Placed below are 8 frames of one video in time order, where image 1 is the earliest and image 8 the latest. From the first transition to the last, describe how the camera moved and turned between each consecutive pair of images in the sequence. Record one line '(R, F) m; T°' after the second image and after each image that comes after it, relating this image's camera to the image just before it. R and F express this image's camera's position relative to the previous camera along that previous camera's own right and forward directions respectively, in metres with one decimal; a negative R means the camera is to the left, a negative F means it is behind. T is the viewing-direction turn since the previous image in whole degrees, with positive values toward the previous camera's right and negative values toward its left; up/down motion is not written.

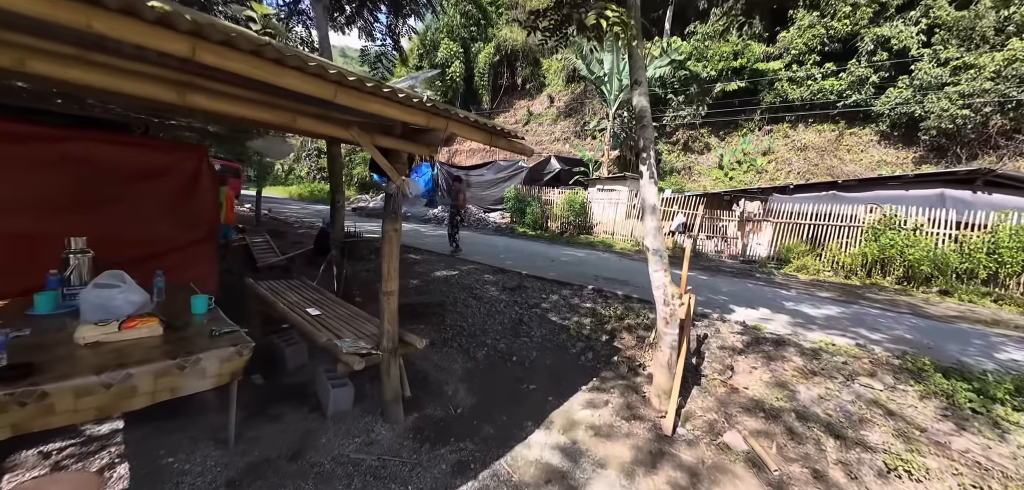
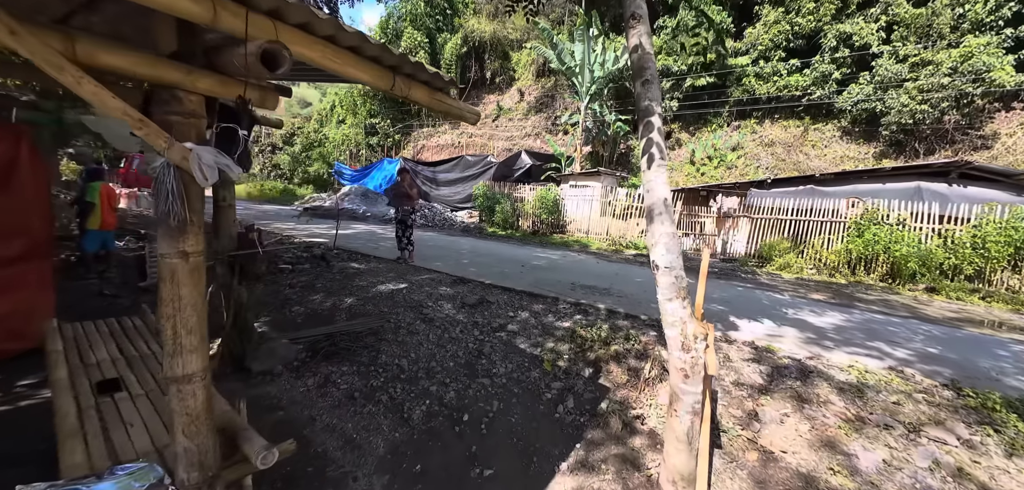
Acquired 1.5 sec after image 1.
(+0.2, +1.0) m; +4°
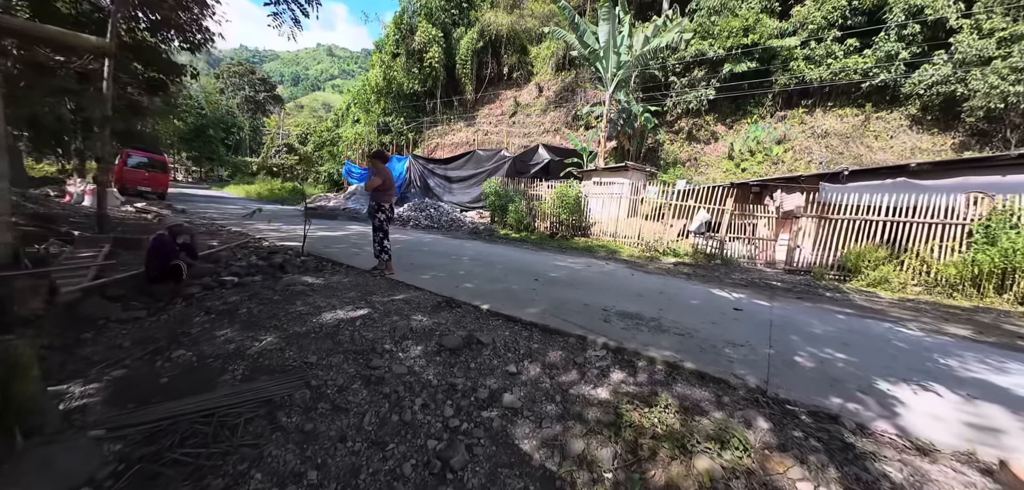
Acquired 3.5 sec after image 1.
(+0.1, +1.6) m; -3°
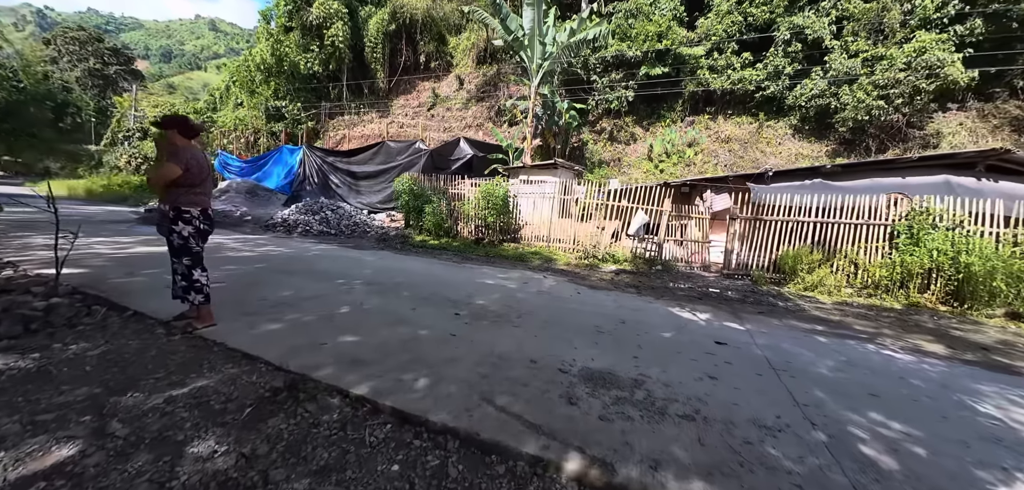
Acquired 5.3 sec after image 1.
(+0.1, +1.5) m; +11°
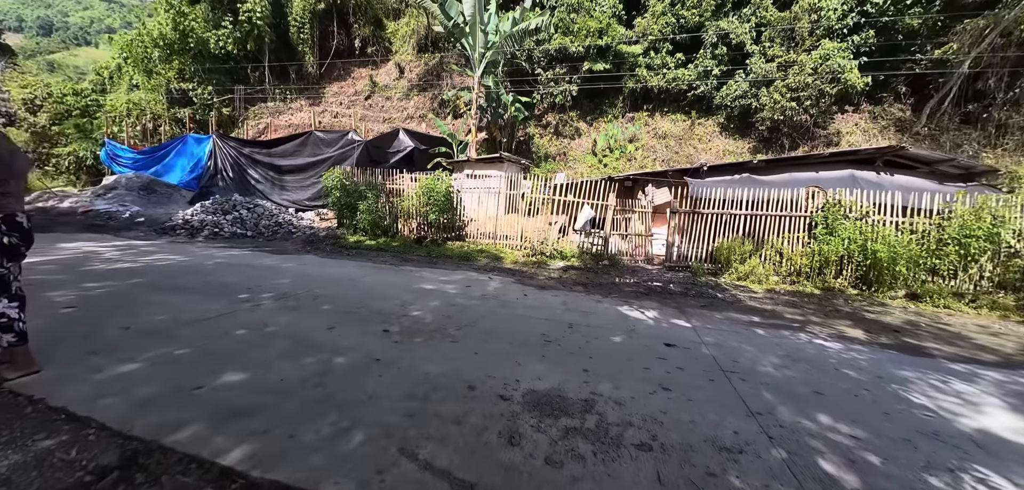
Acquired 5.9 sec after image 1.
(+0.1, +0.4) m; +8°
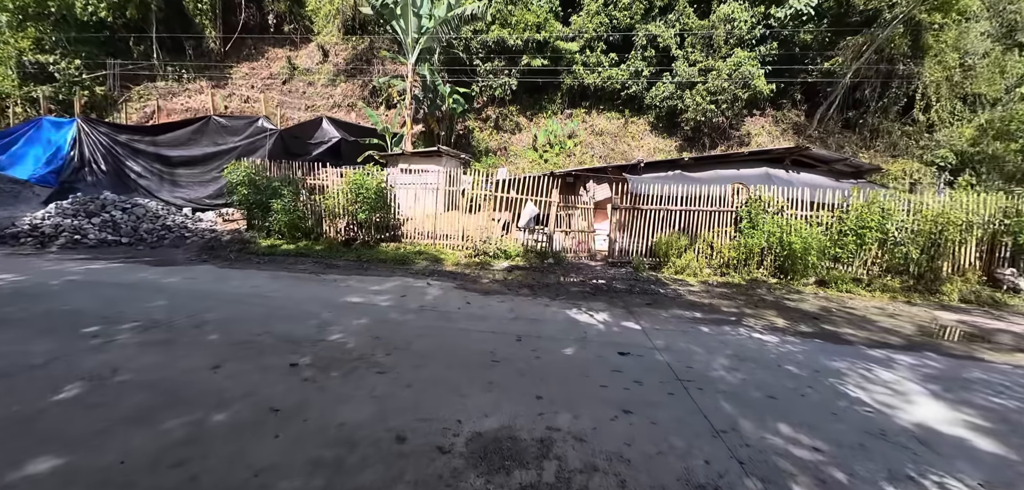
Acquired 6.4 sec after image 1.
(0.0, +0.4) m; +9°
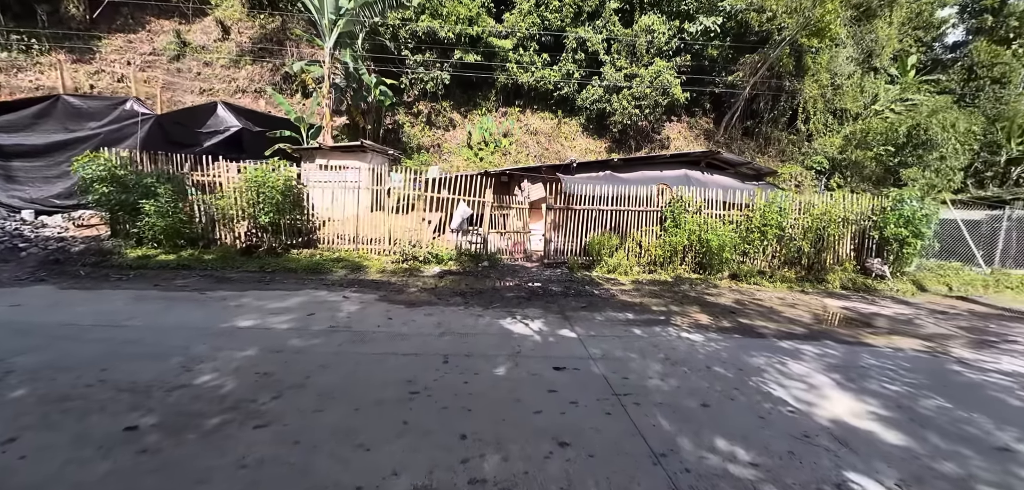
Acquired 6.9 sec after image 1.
(+0.1, +0.3) m; +9°
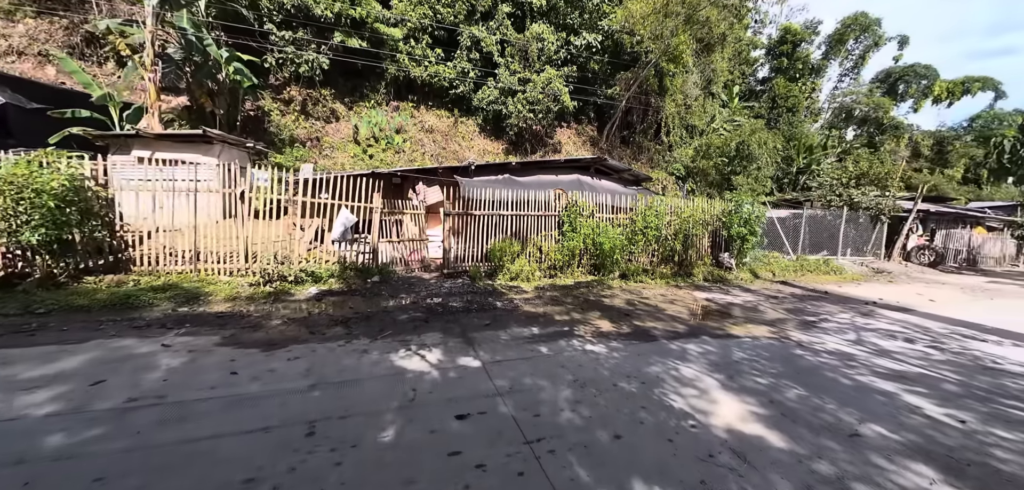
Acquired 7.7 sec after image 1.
(+0.1, +0.5) m; +15°
